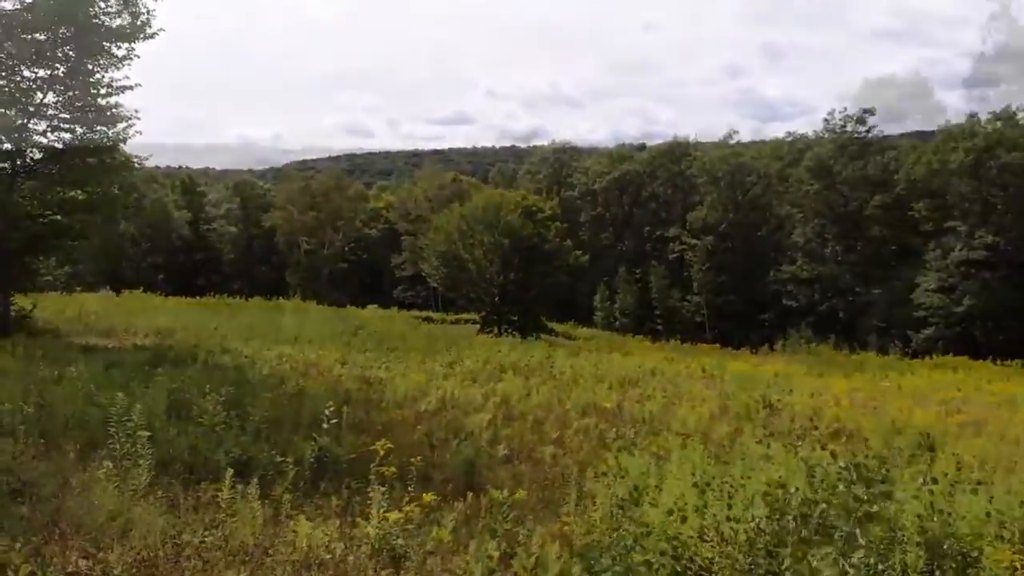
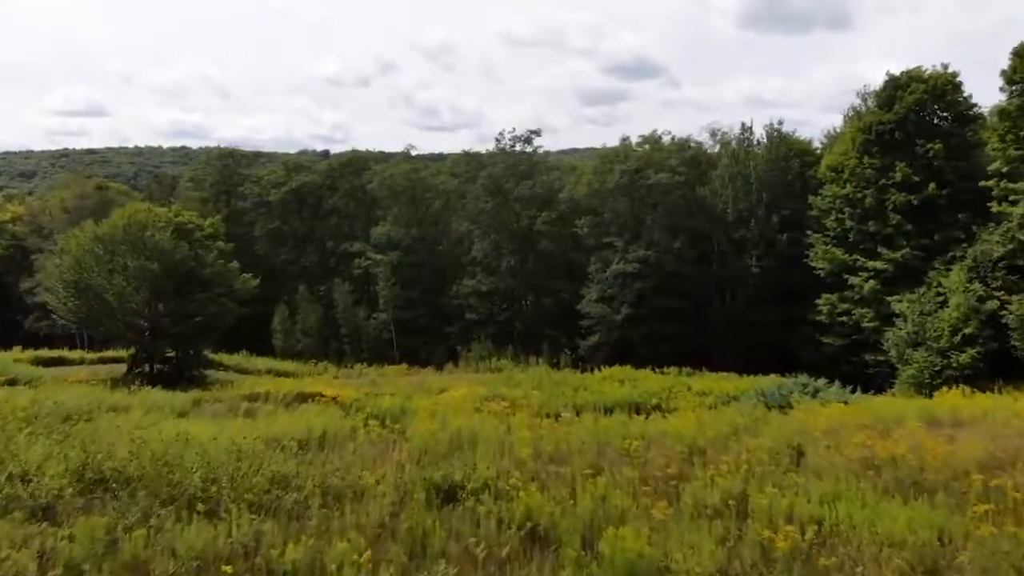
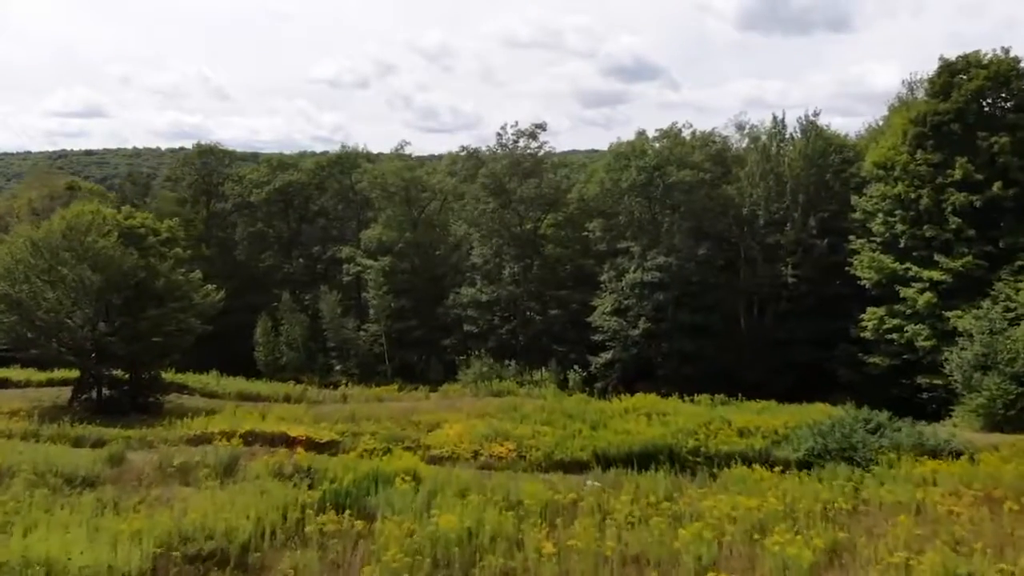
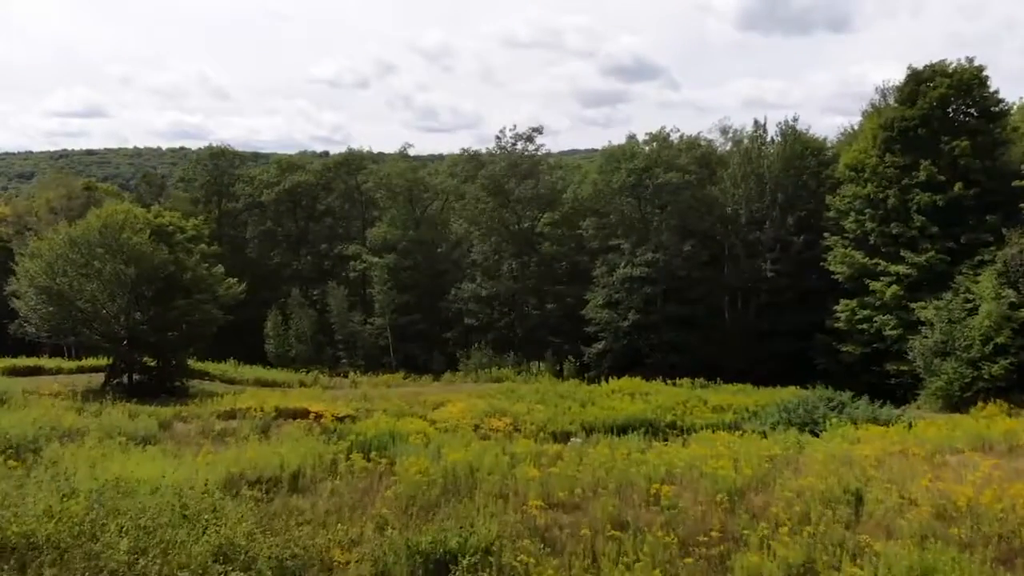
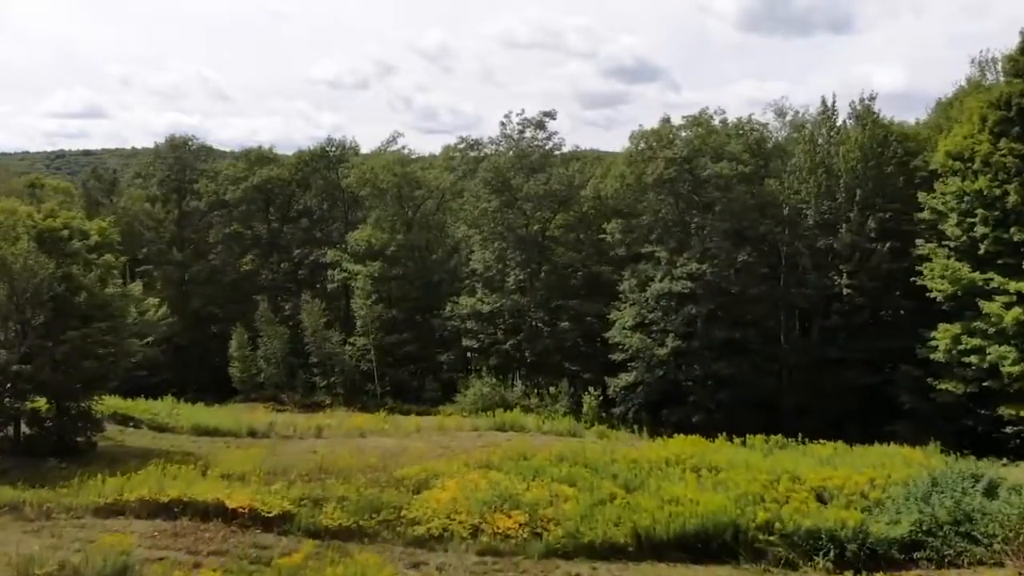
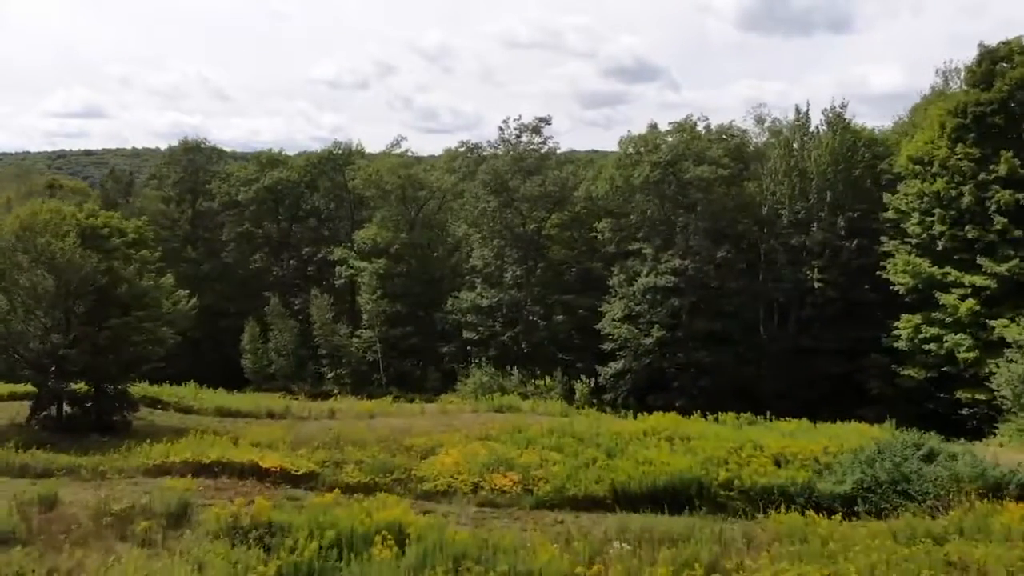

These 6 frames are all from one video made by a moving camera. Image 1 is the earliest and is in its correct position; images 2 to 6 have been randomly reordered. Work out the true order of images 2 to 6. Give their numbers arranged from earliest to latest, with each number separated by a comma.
2, 4, 3, 6, 5
